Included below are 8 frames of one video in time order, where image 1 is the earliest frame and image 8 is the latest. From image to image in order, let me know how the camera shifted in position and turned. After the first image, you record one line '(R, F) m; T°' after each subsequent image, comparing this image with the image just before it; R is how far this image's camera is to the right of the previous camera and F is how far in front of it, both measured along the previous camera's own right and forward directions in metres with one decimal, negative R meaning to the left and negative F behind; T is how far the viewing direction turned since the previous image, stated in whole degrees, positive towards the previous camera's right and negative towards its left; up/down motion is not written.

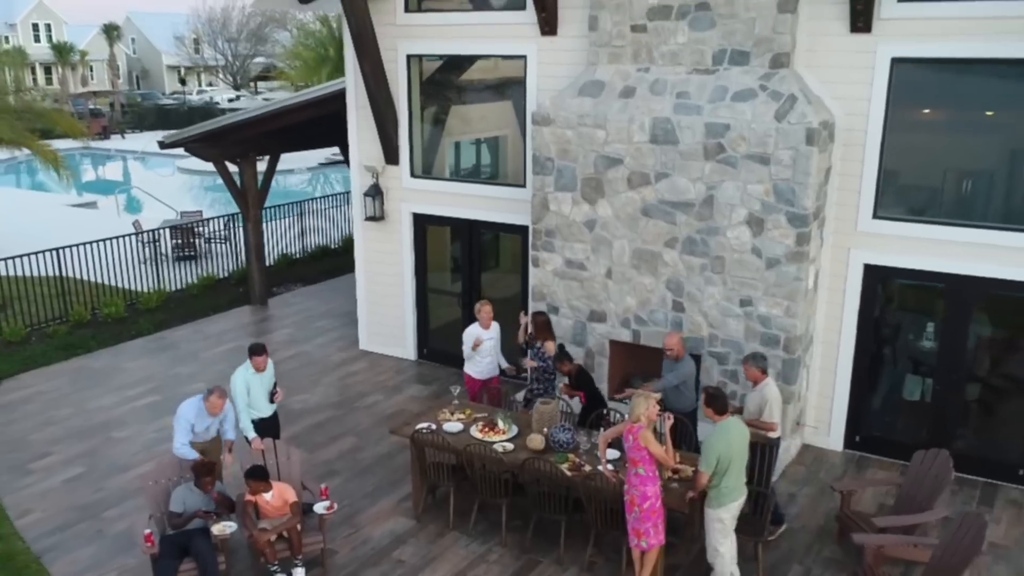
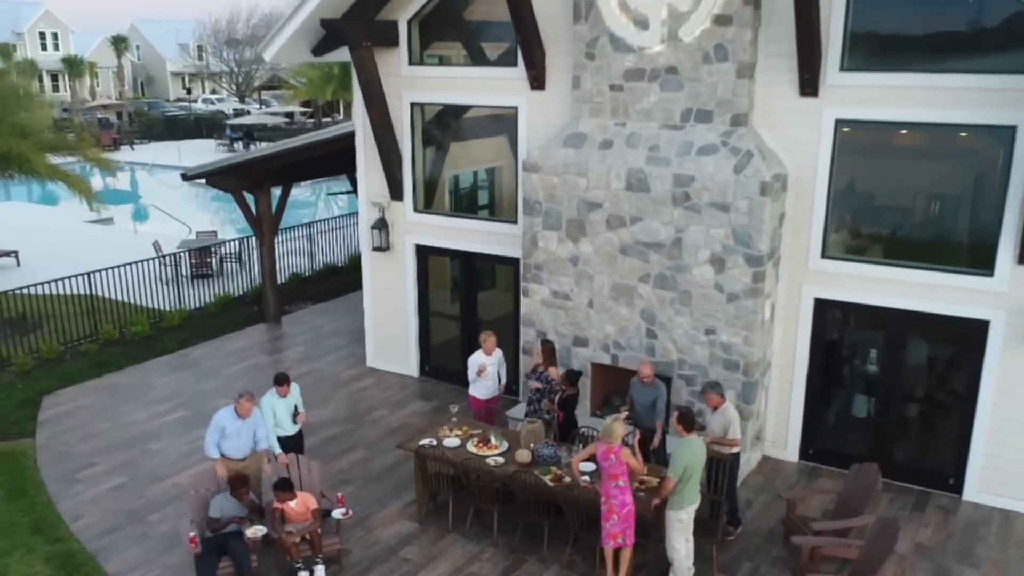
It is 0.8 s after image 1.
(+0.1, -1.0) m; 0°
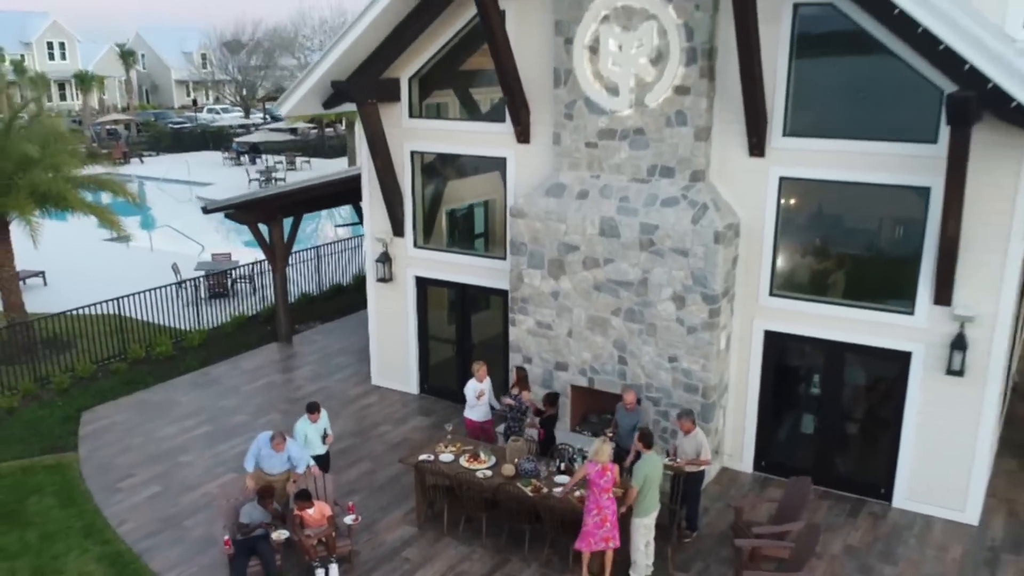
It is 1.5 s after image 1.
(+0.1, -1.3) m; 0°
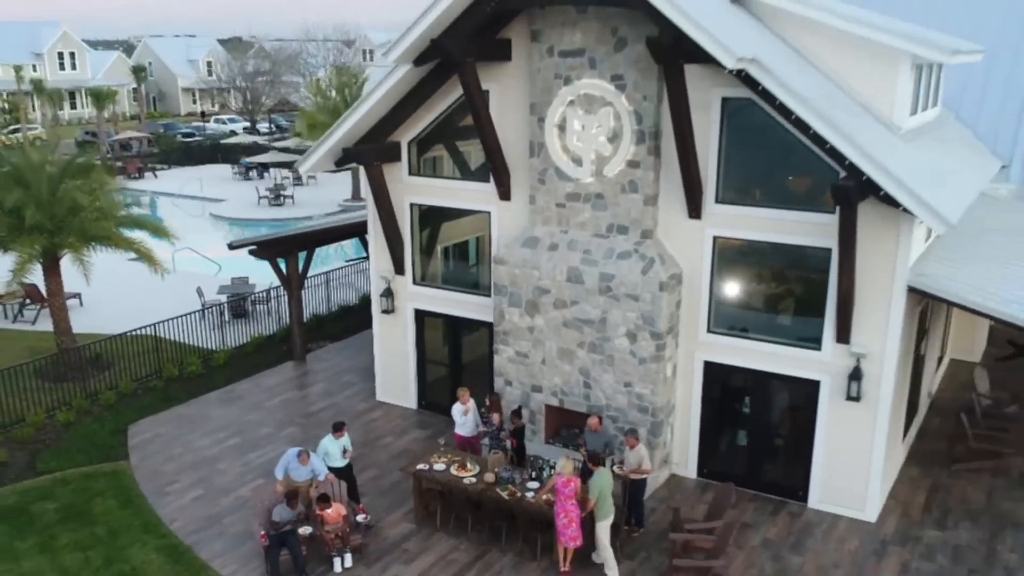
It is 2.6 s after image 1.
(+0.3, -2.1) m; 0°
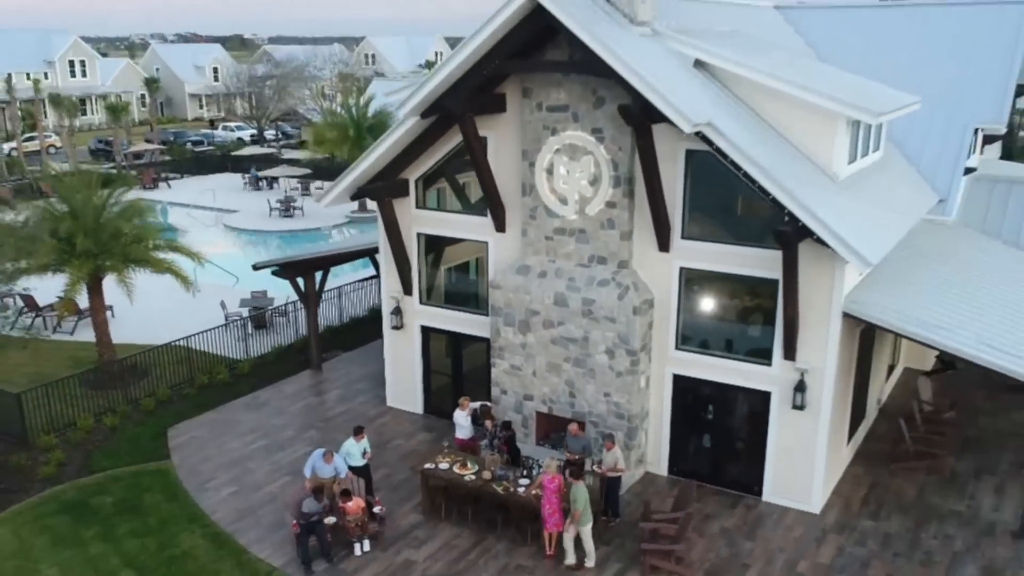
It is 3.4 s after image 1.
(+0.1, -1.9) m; 0°
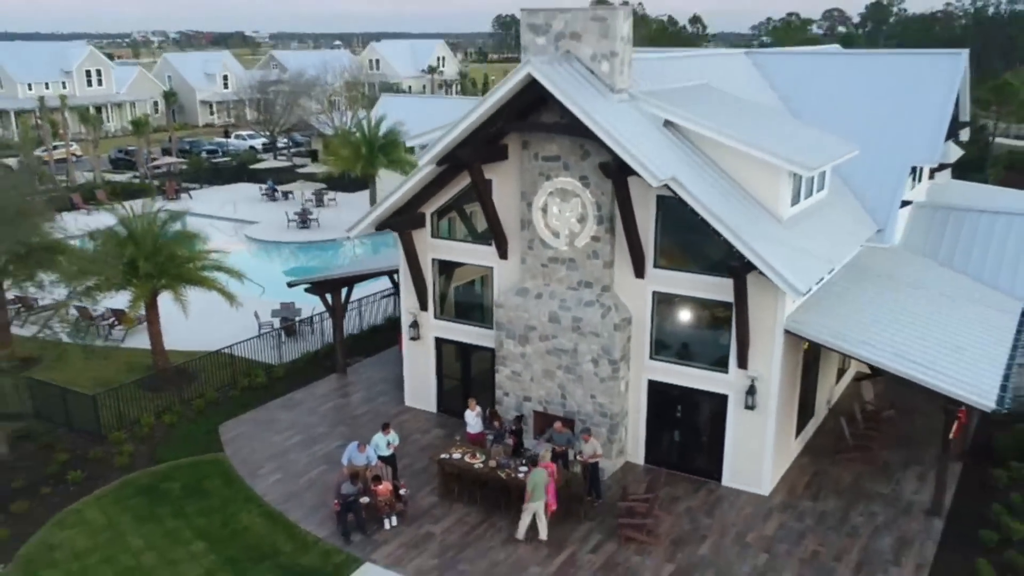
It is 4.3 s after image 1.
(0.0, -2.7) m; 0°
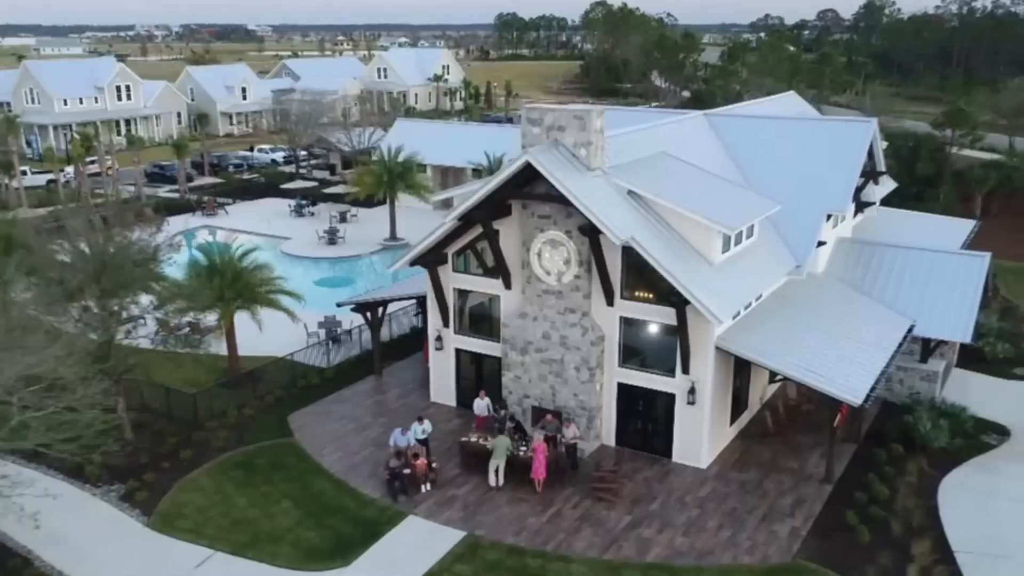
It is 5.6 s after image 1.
(0.0, -5.5) m; 0°
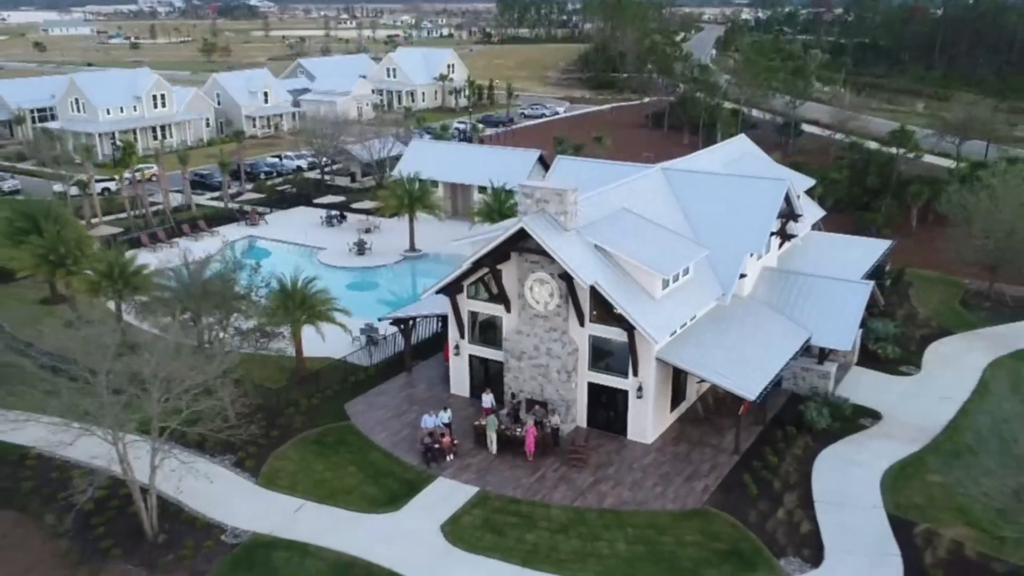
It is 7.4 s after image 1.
(+0.1, -8.3) m; 0°
